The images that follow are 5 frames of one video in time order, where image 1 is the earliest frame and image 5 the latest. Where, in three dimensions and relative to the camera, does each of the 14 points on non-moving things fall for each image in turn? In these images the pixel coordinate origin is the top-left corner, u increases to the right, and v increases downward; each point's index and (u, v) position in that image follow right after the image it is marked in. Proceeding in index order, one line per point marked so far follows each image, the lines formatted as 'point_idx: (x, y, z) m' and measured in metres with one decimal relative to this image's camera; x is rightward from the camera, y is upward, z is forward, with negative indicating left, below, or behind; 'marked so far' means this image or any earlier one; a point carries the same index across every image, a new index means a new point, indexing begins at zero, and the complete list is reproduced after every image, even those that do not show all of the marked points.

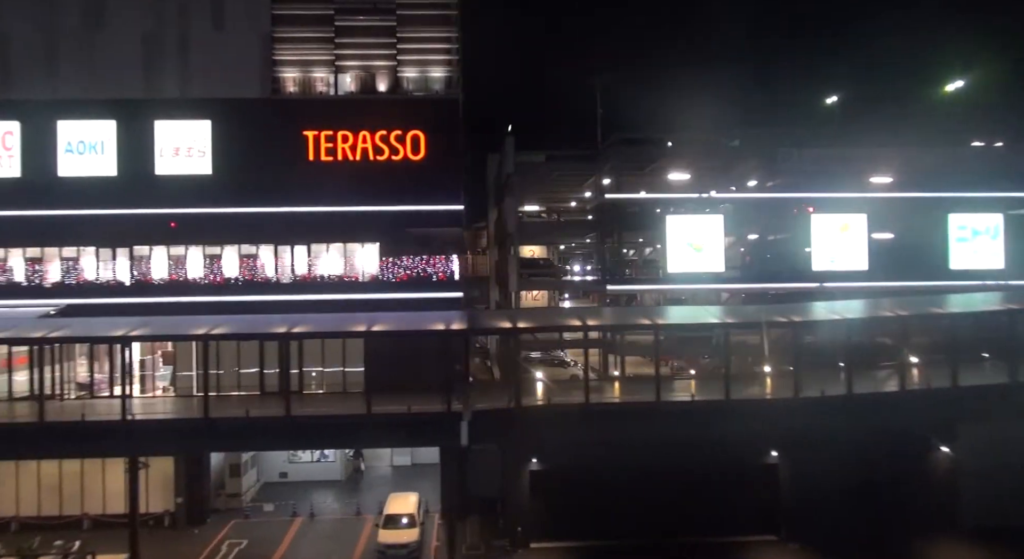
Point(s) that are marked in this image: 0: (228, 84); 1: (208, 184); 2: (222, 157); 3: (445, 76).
0: (-6.4, +4.4, +16.1) m
1: (-6.8, +2.1, +15.9) m
2: (-6.4, +2.8, +16.0) m
3: (-1.5, +4.6, +16.3) m
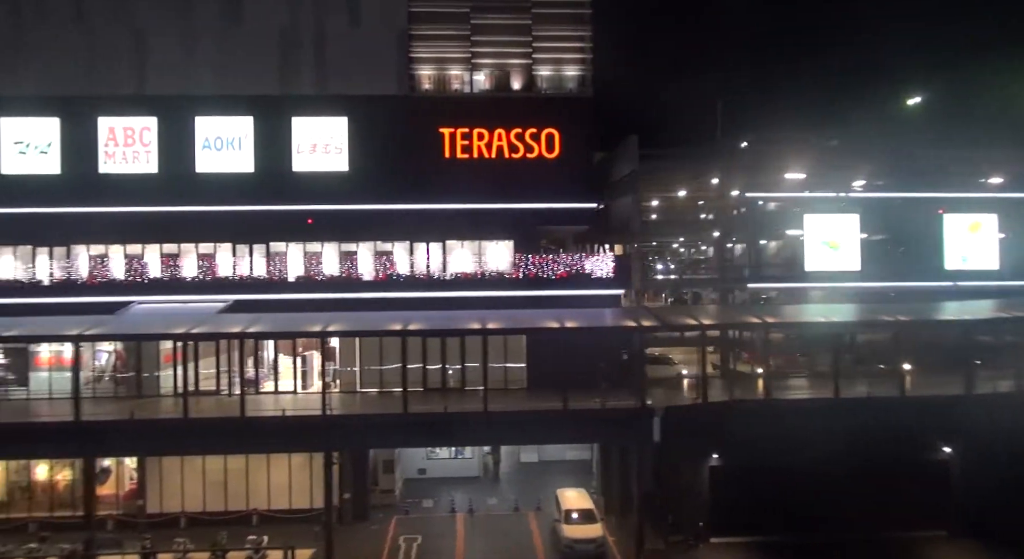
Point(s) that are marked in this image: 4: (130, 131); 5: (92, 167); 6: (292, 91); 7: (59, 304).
0: (-3.3, +4.5, +16.1) m
1: (-3.7, +2.2, +16.0) m
2: (-3.4, +2.8, +16.0) m
3: (+1.5, +4.7, +16.4) m
4: (-8.4, +3.3, +15.7) m
5: (-9.2, +2.5, +15.7) m
6: (-4.9, +4.2, +16.0) m
7: (-9.7, -0.5, +15.5) m
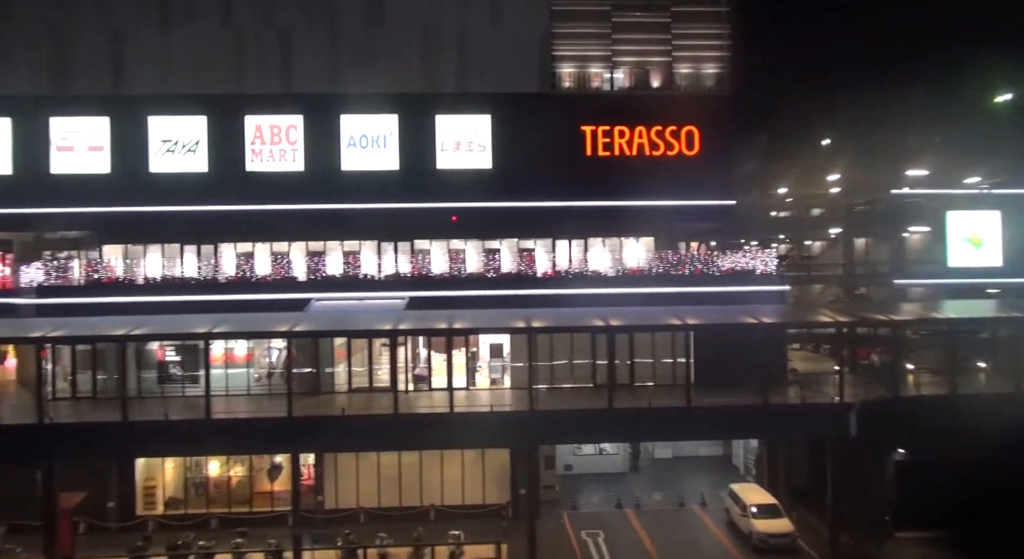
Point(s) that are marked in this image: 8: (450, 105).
0: (-0.1, +4.5, +16.1) m
1: (-0.5, +2.3, +16.0) m
2: (-0.2, +2.9, +16.1) m
3: (+4.7, +4.8, +16.5) m
4: (-5.2, +3.3, +15.8) m
5: (-6.0, +2.5, +15.8) m
6: (-1.7, +4.3, +16.0) m
7: (-6.4, -0.5, +15.6) m
8: (-1.4, +3.9, +16.0) m
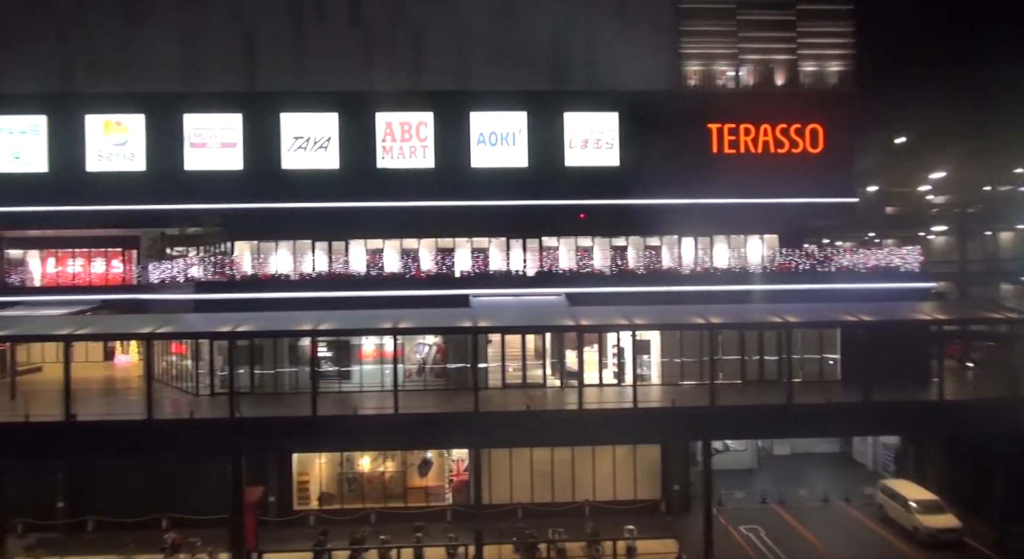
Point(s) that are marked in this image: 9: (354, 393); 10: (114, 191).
0: (+2.8, +4.6, +16.2) m
1: (+2.4, +2.4, +16.1) m
2: (+2.7, +3.0, +16.2) m
3: (+7.6, +4.8, +16.5) m
4: (-2.3, +3.4, +15.8) m
5: (-3.1, +2.6, +15.8) m
6: (+1.2, +4.4, +16.1) m
7: (-3.6, -0.4, +15.6) m
8: (+1.5, +4.0, +16.1) m
9: (-2.9, -2.2, +13.5) m
10: (-8.6, +1.9, +15.5) m
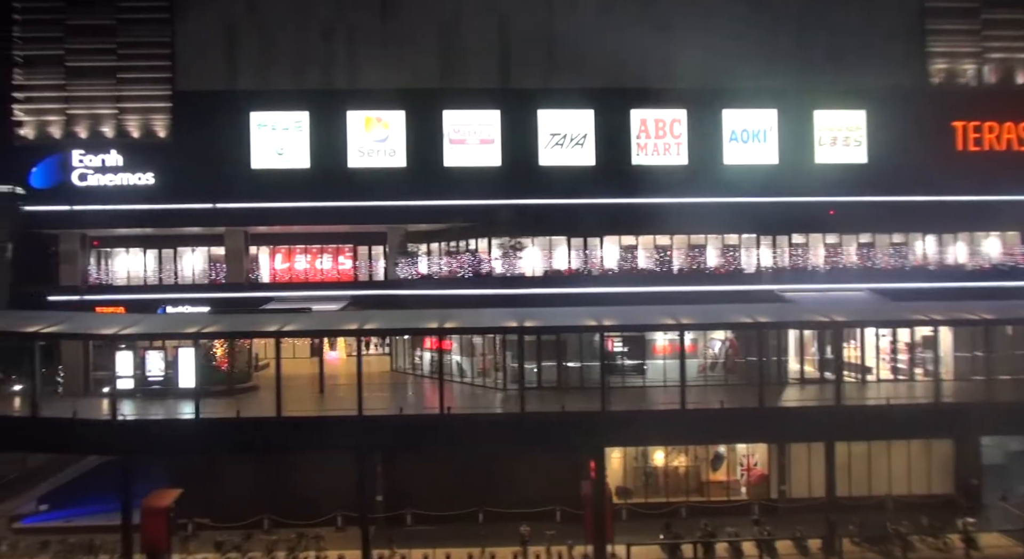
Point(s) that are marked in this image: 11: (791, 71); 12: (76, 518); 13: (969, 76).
0: (+8.5, +4.7, +16.3) m
1: (+8.0, +2.4, +16.2) m
2: (+8.4, +3.0, +16.3) m
3: (+13.3, +4.9, +16.6) m
4: (+3.3, +3.5, +15.9) m
5: (+2.6, +2.7, +15.9) m
6: (+6.8, +4.4, +16.2) m
7: (+2.1, -0.3, +15.7) m
8: (+7.2, +4.1, +16.2) m
9: (+2.7, -2.1, +13.6) m
10: (-3.0, +2.0, +15.6) m
11: (+6.3, +4.7, +16.2) m
12: (-7.9, -4.3, +12.8) m
13: (+10.5, +4.7, +16.5) m
